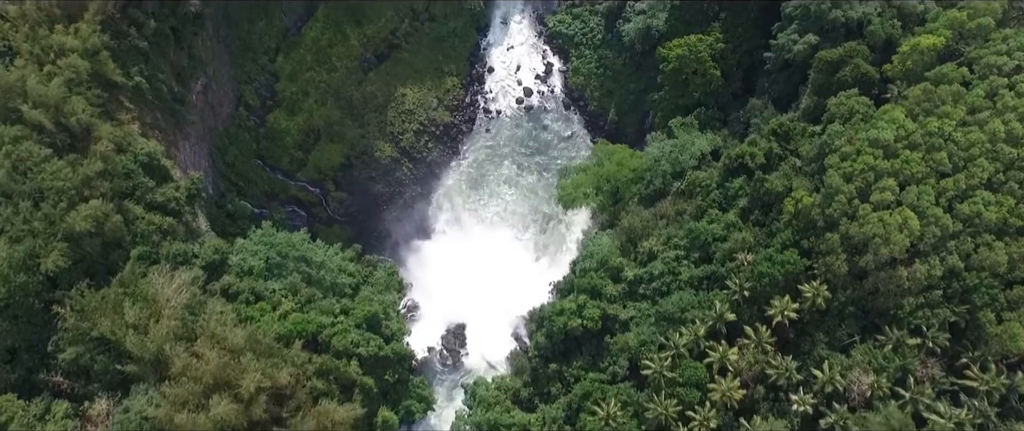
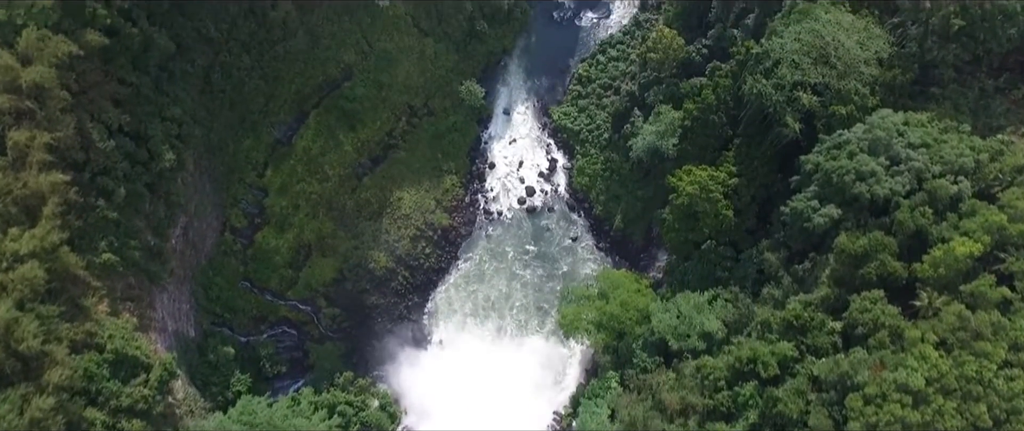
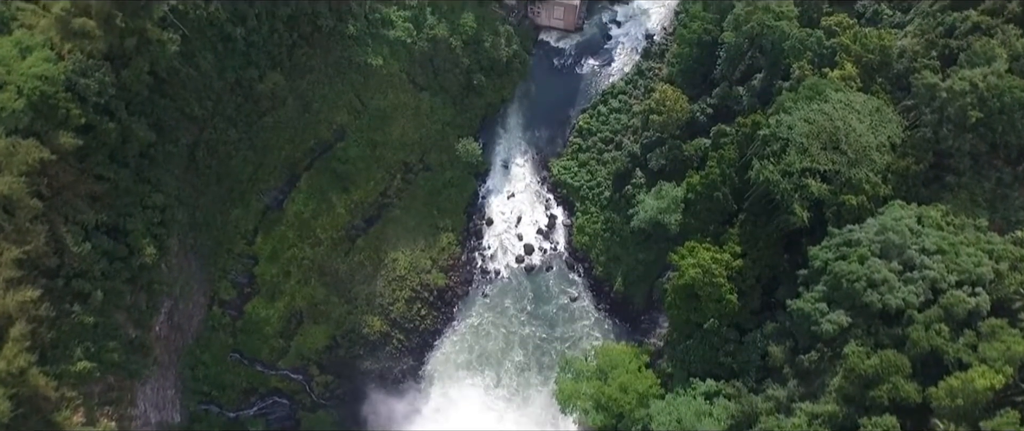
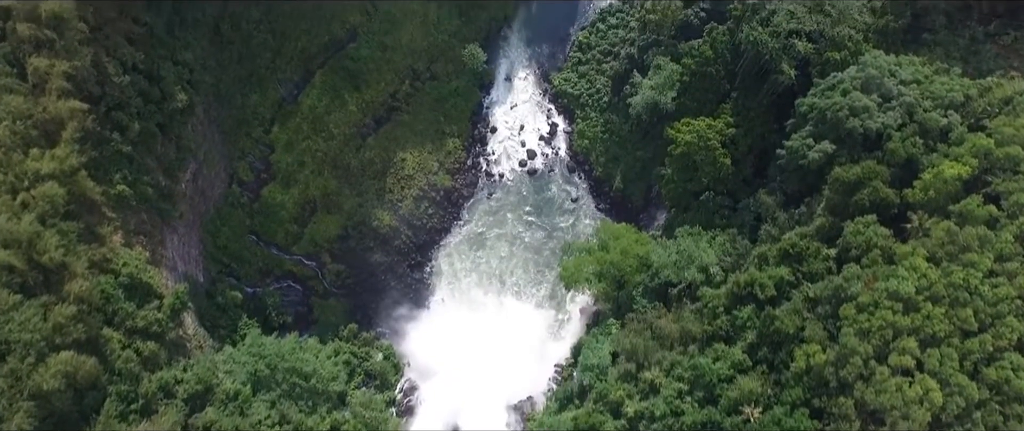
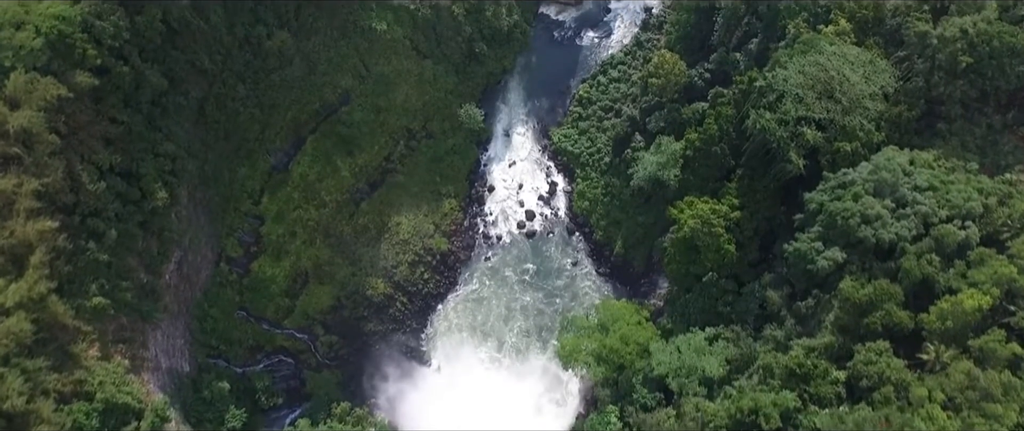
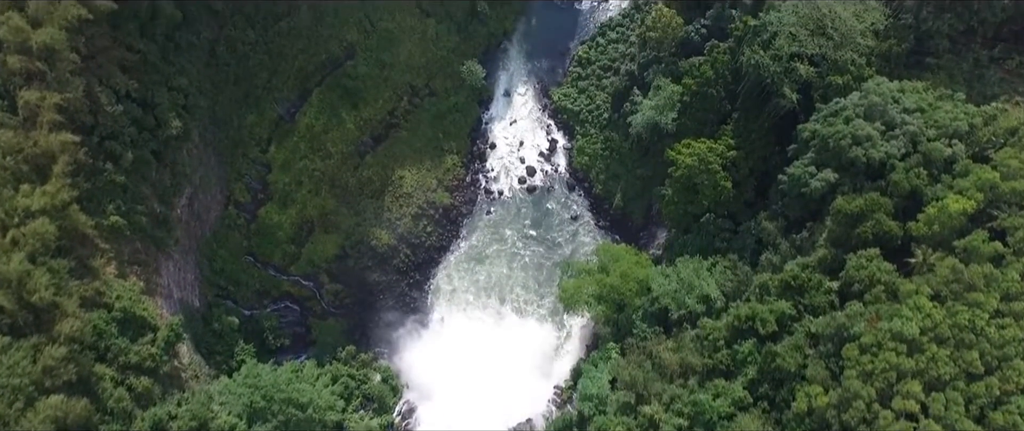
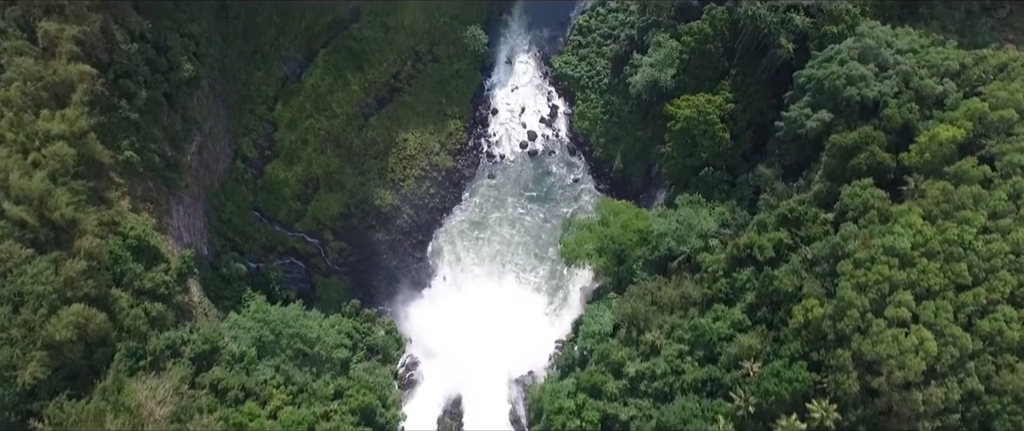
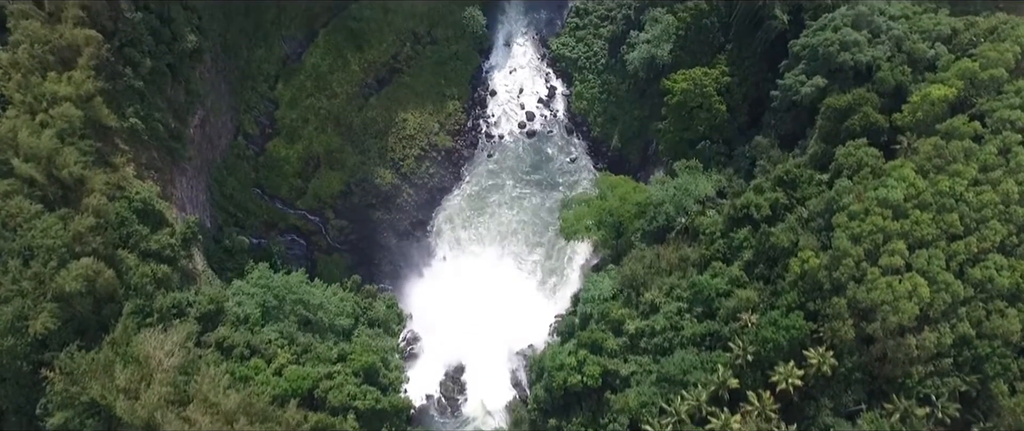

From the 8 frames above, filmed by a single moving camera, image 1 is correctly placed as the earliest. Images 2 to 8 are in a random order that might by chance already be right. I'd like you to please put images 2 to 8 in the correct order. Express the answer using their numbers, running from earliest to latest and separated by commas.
8, 7, 4, 6, 2, 5, 3
